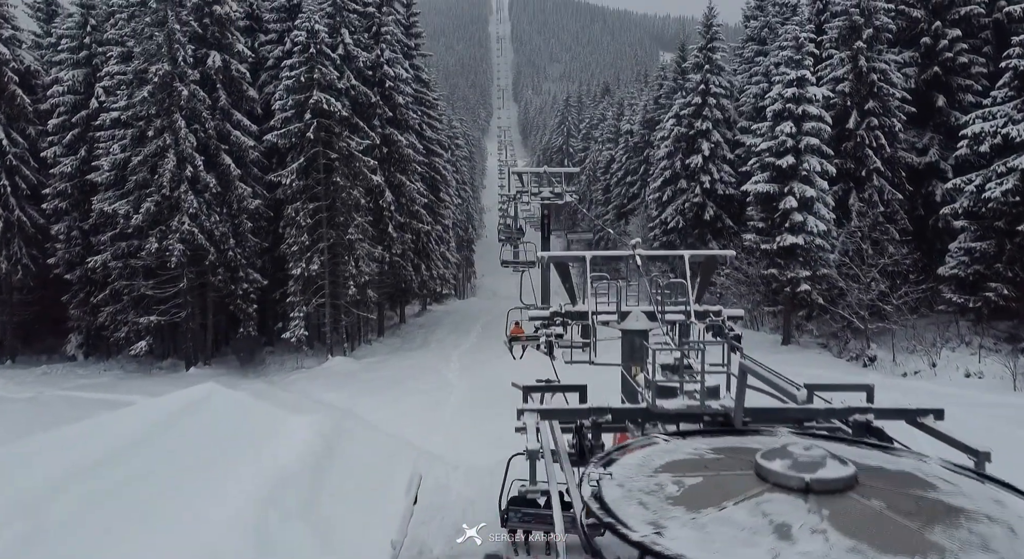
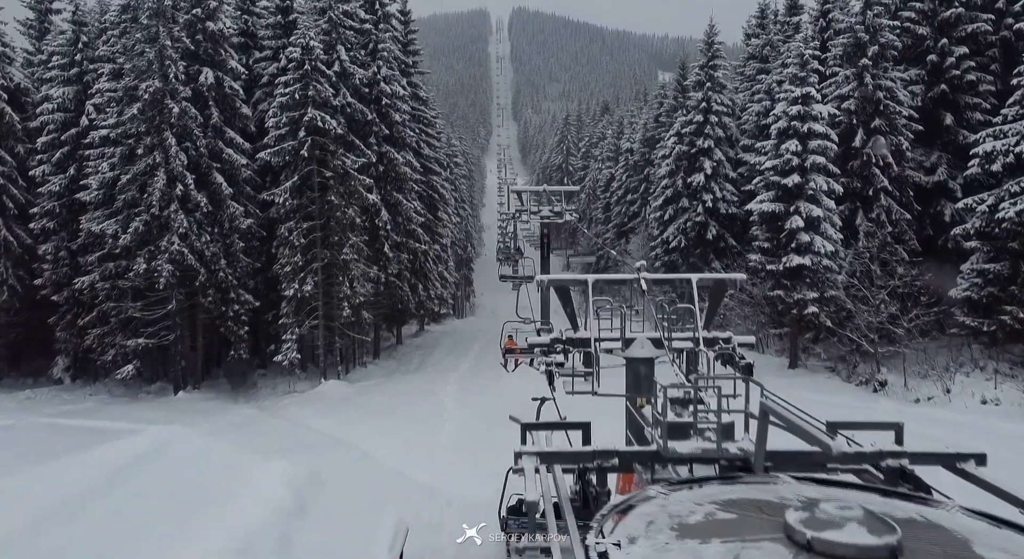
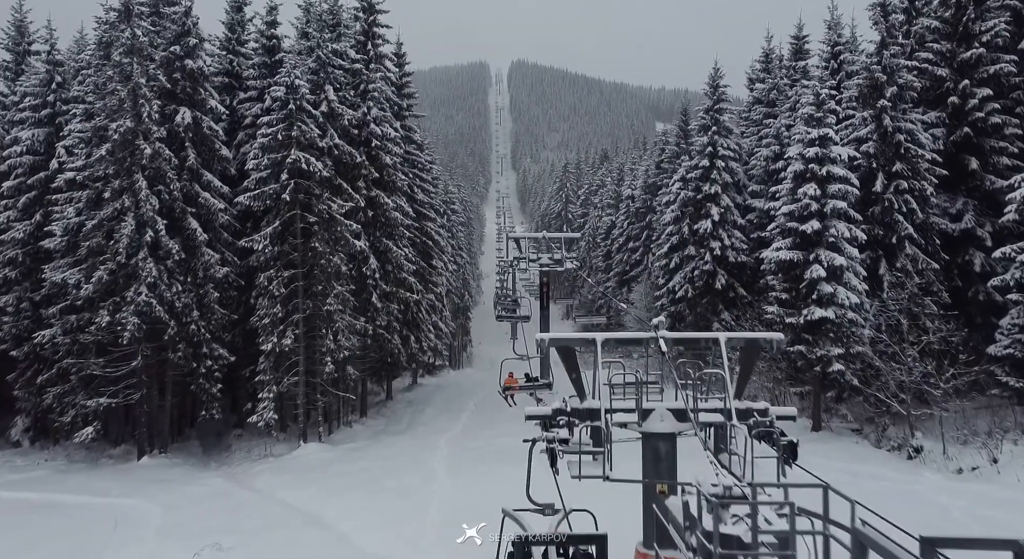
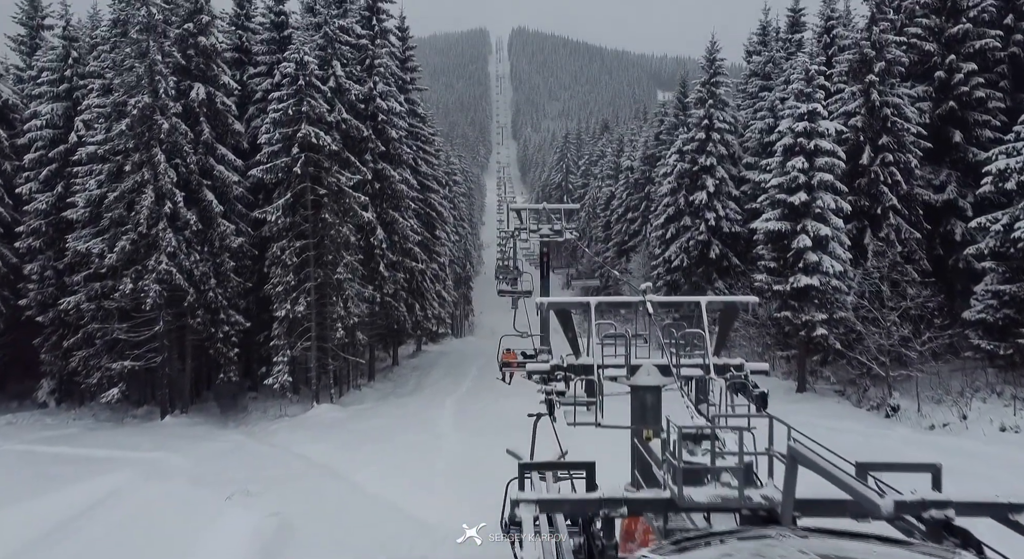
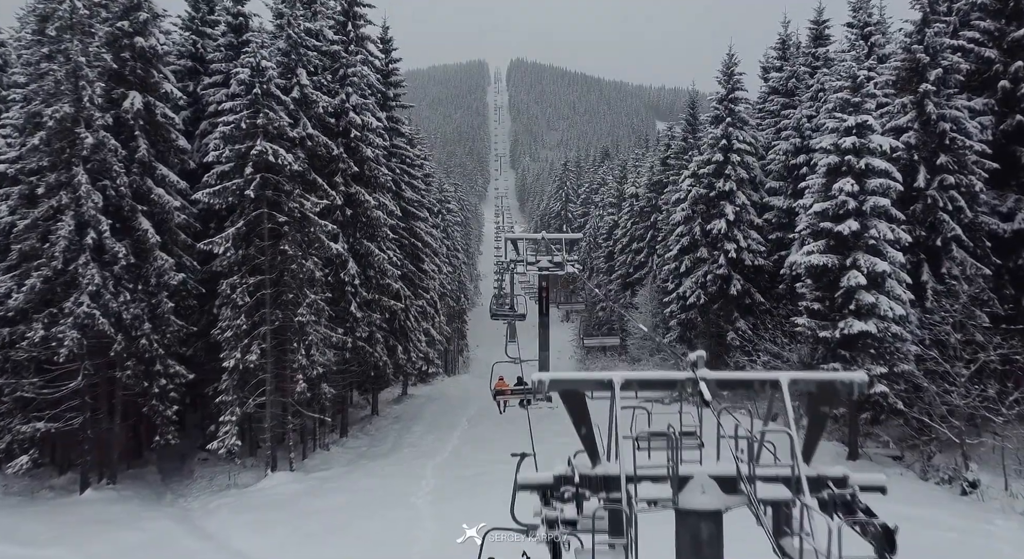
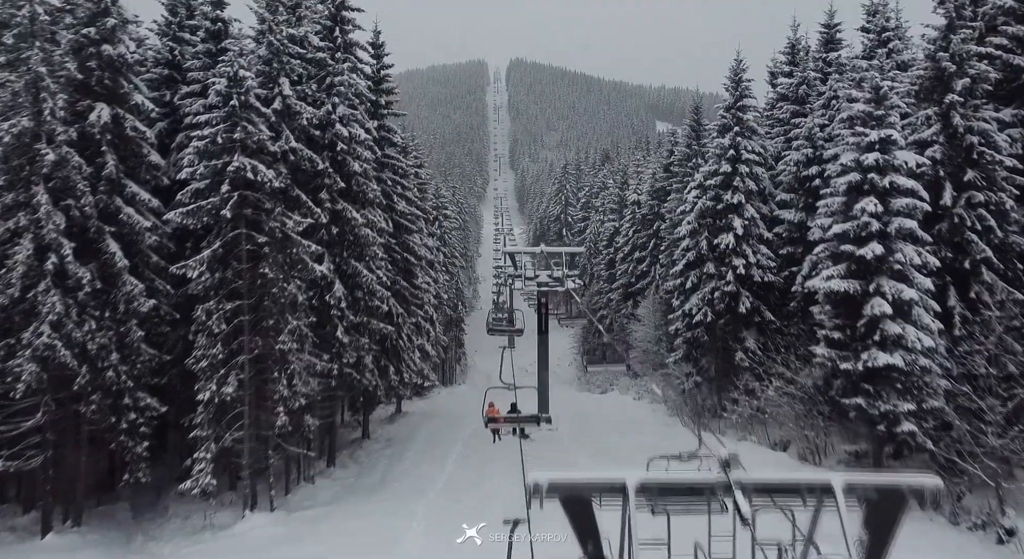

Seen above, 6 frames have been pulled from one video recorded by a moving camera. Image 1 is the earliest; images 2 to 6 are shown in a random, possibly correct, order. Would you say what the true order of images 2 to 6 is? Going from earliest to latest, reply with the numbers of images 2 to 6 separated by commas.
2, 4, 3, 5, 6
